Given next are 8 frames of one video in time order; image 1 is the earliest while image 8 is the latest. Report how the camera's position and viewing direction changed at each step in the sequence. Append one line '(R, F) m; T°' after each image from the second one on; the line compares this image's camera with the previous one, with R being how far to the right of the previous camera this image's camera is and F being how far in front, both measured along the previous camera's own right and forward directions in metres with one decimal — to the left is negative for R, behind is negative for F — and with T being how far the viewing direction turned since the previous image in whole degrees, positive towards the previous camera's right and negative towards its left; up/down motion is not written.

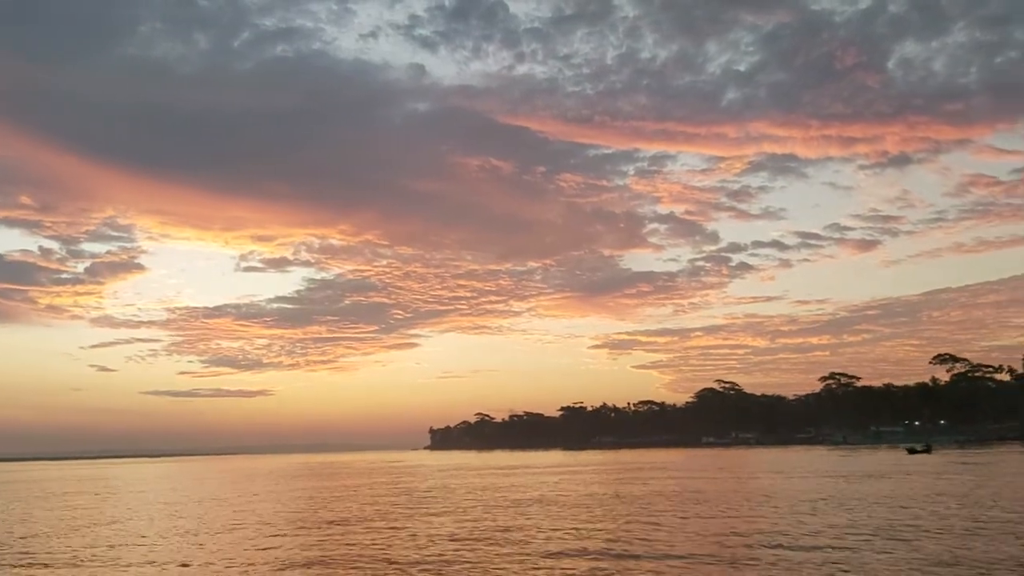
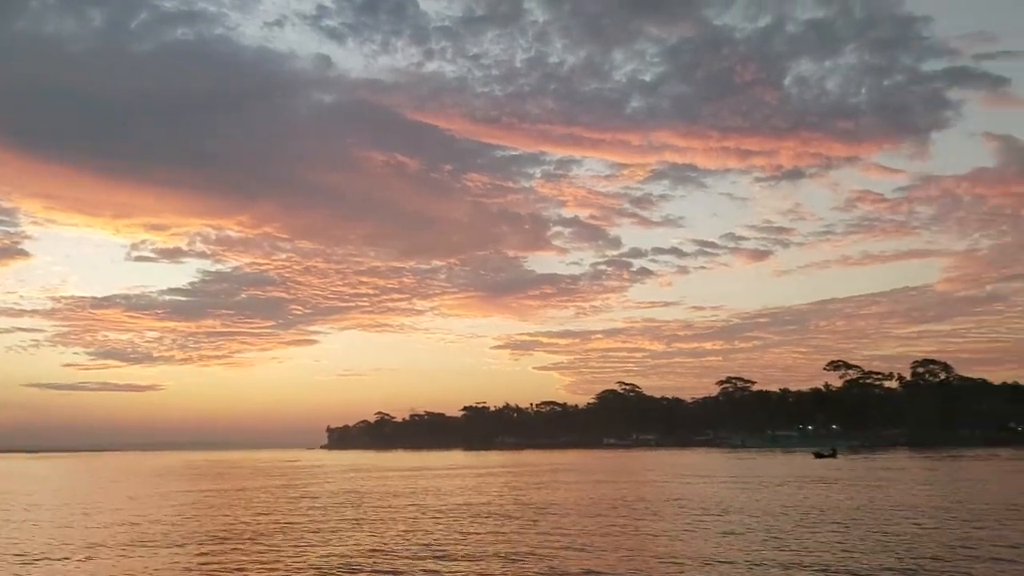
(-0.2, +0.2) m; +6°
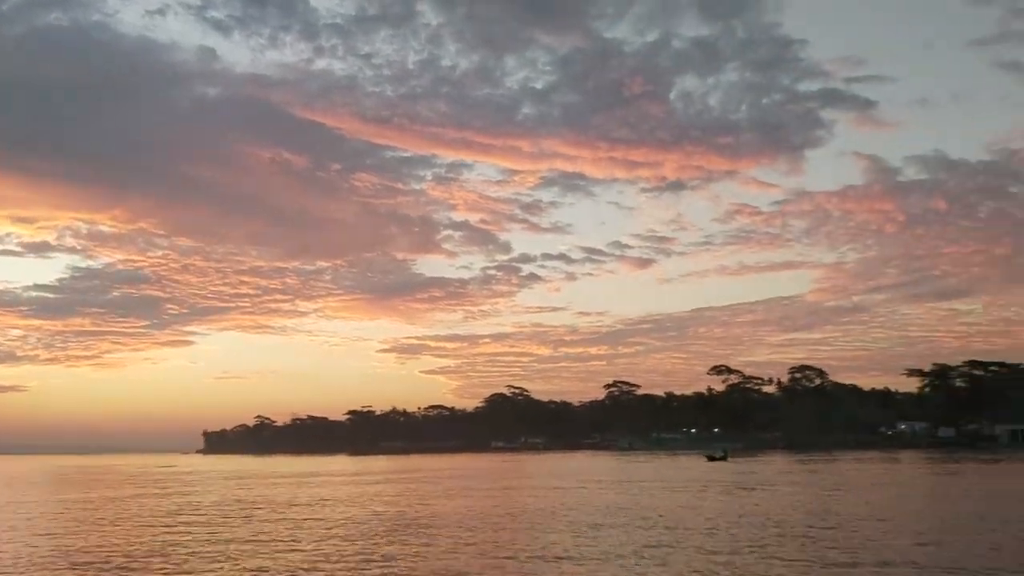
(-0.4, +0.3) m; +7°
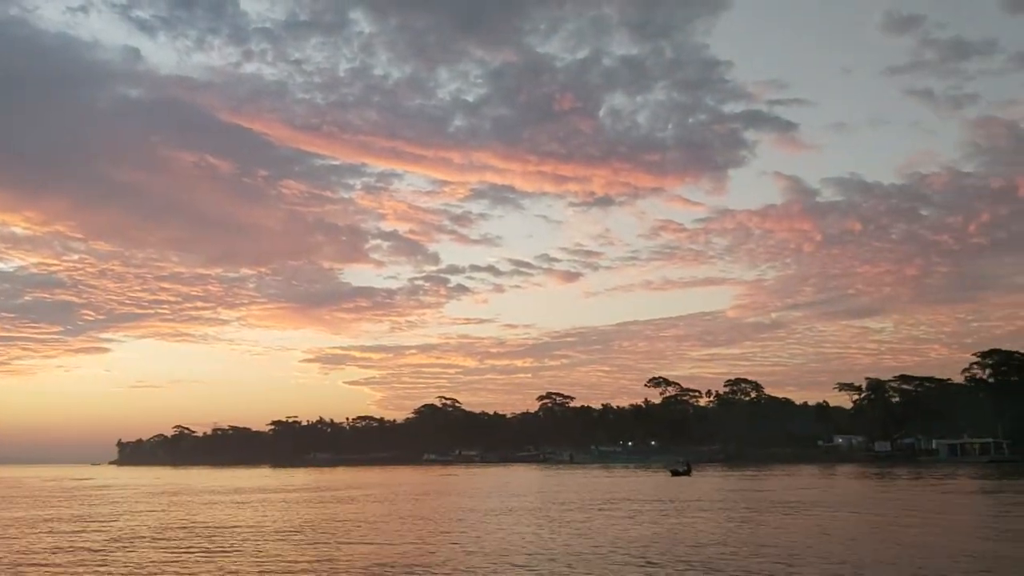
(-1.1, +0.2) m; +5°
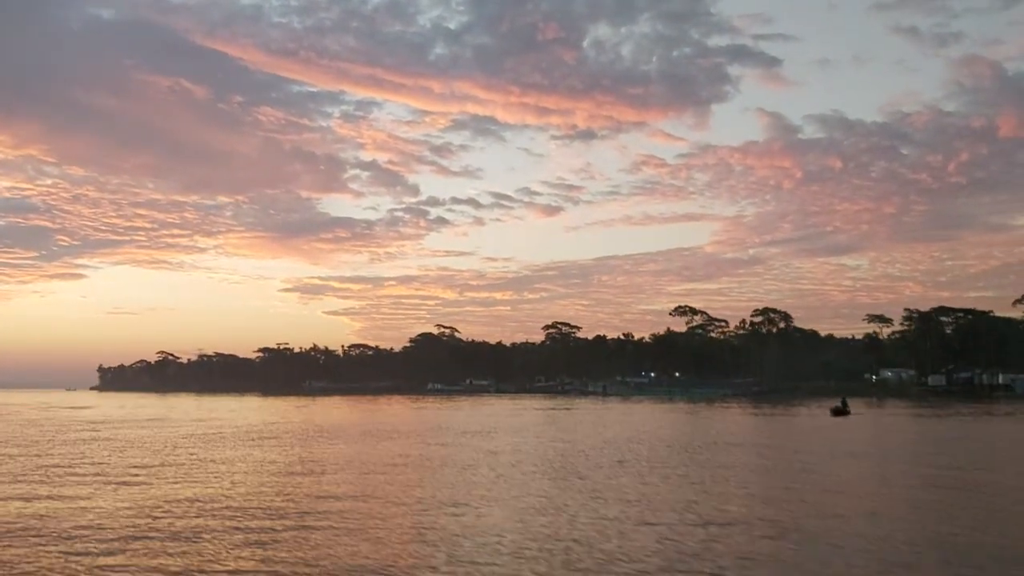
(-3.9, +0.4) m; +2°
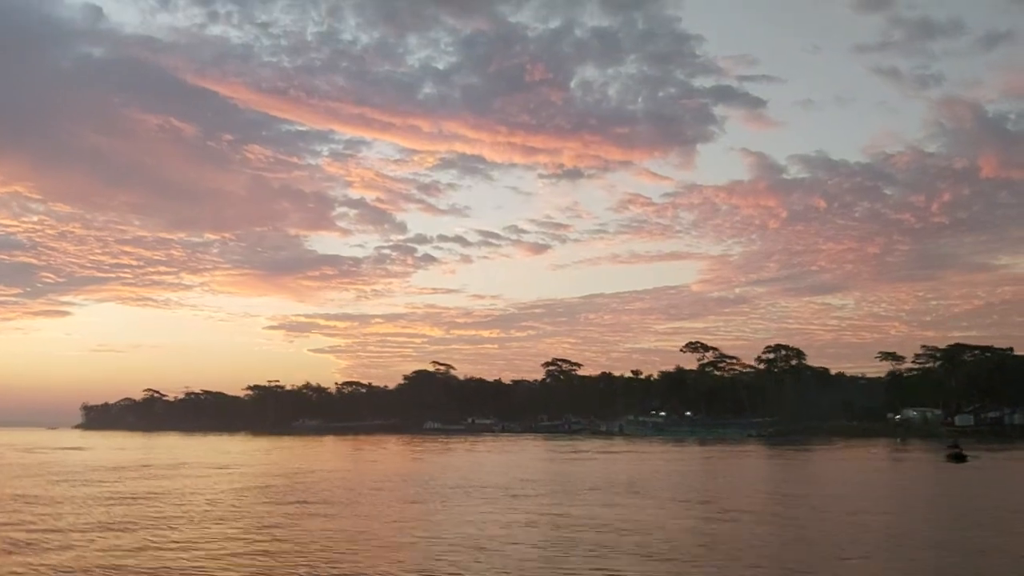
(-1.9, +0.1) m; +1°
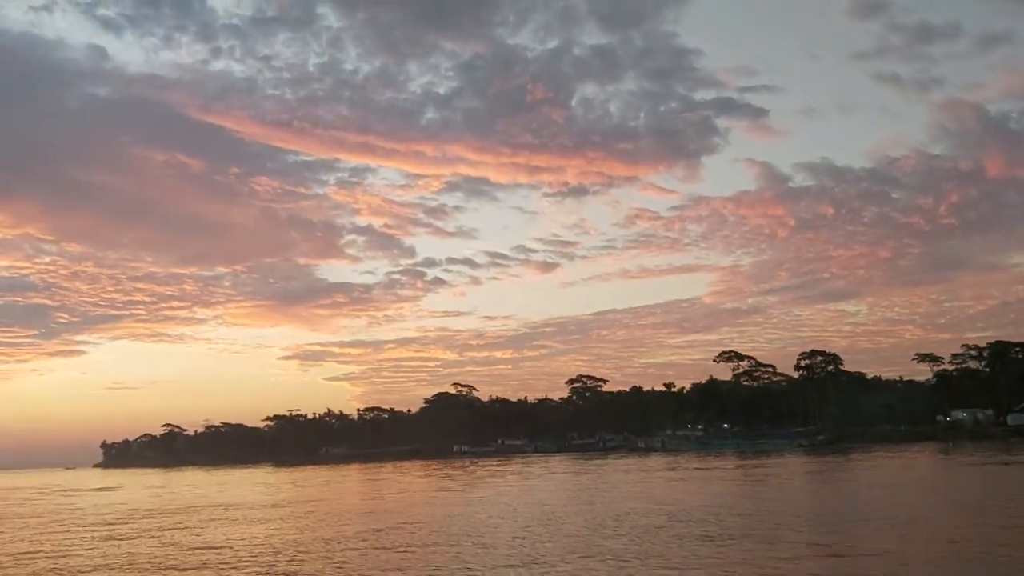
(-1.6, 0.0) m; -1°
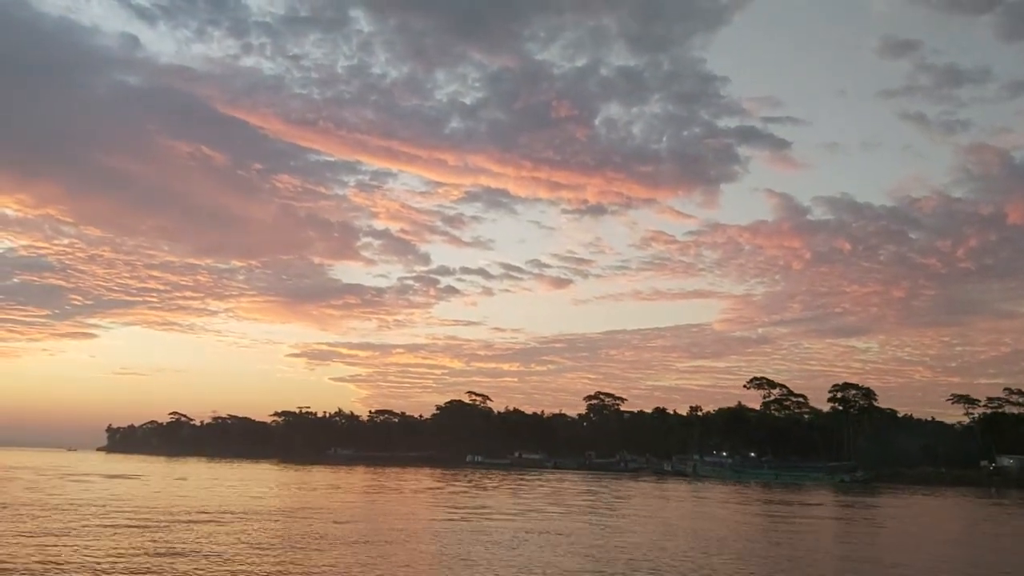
(-1.8, -0.9) m; -1°
